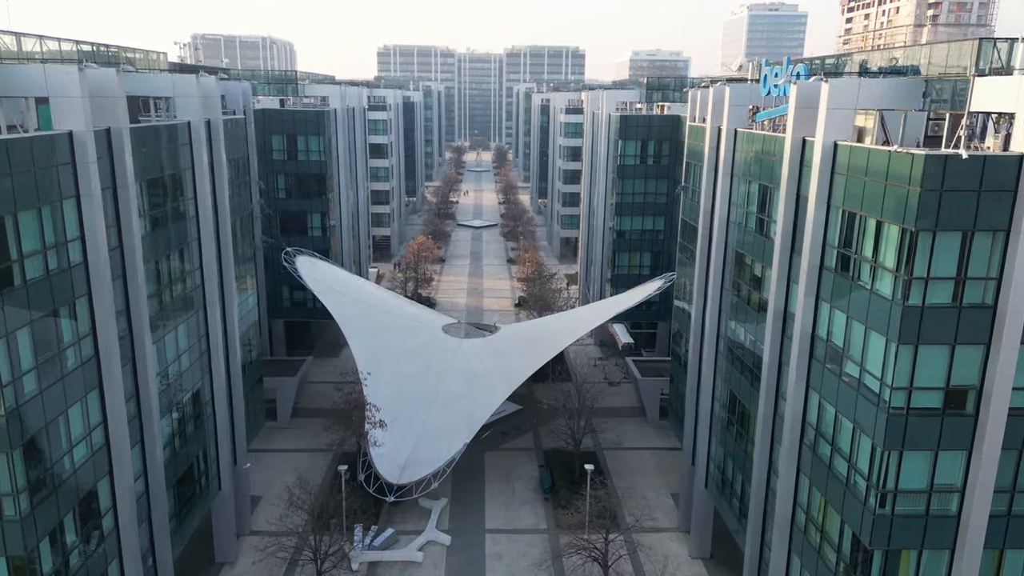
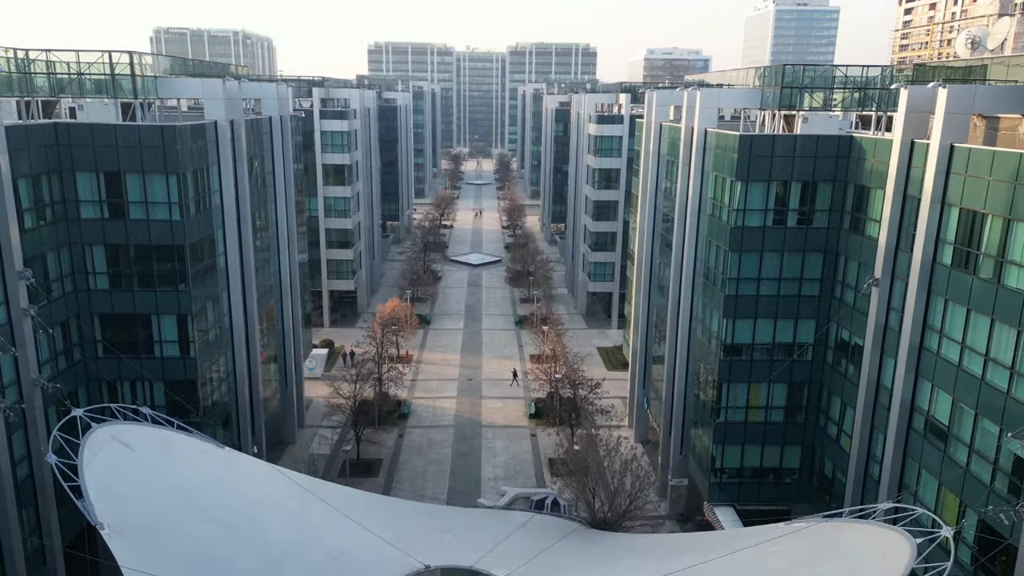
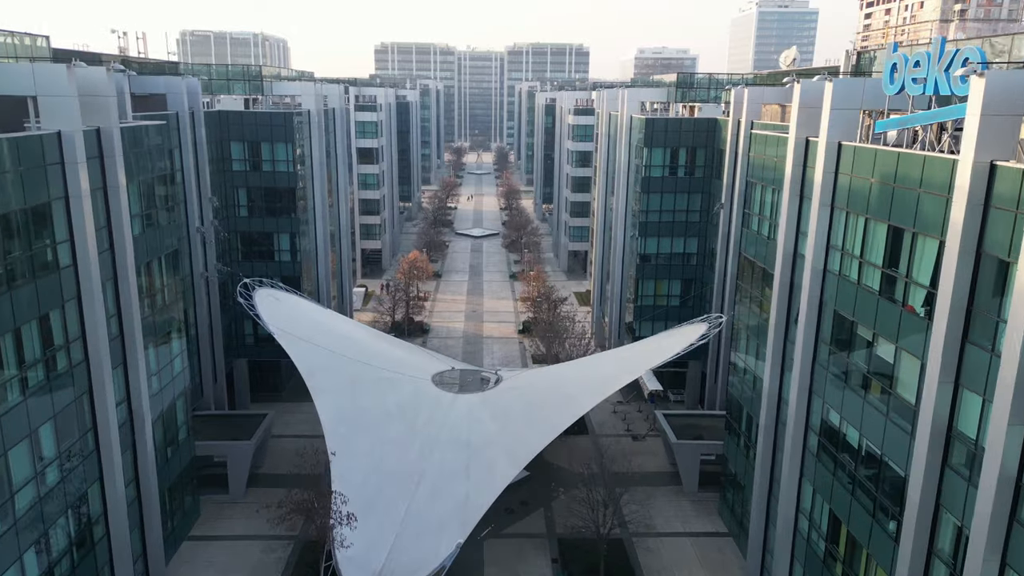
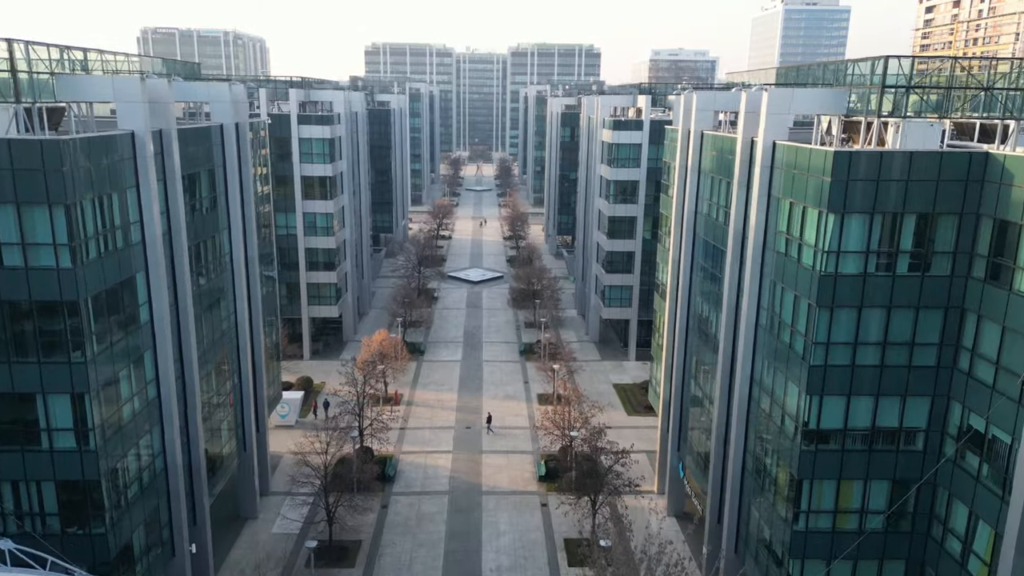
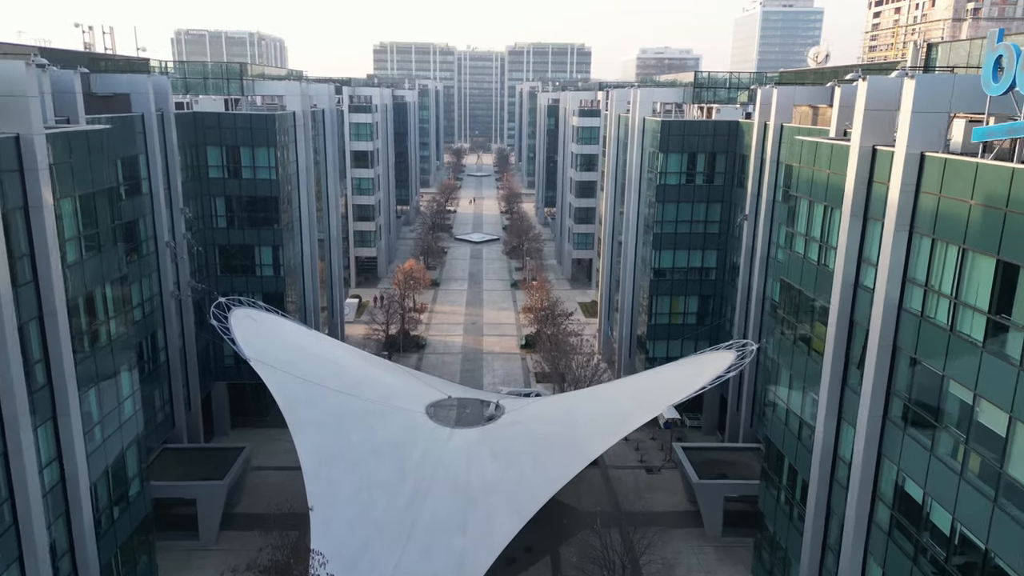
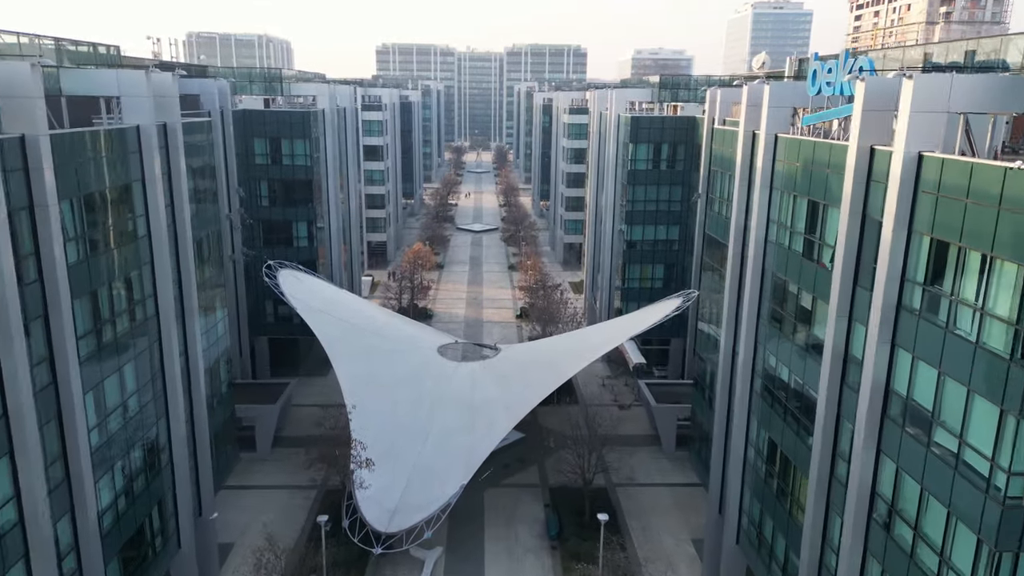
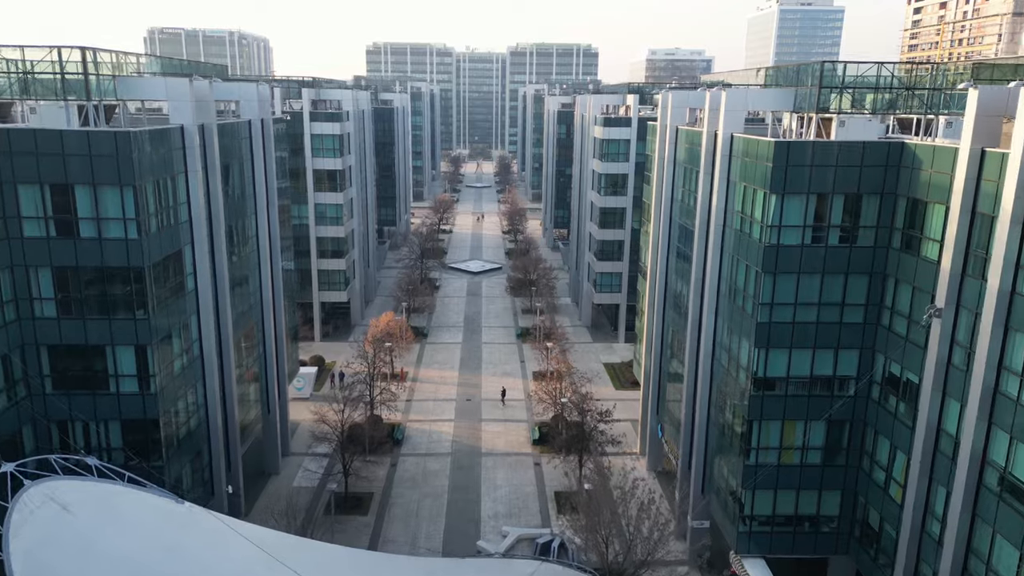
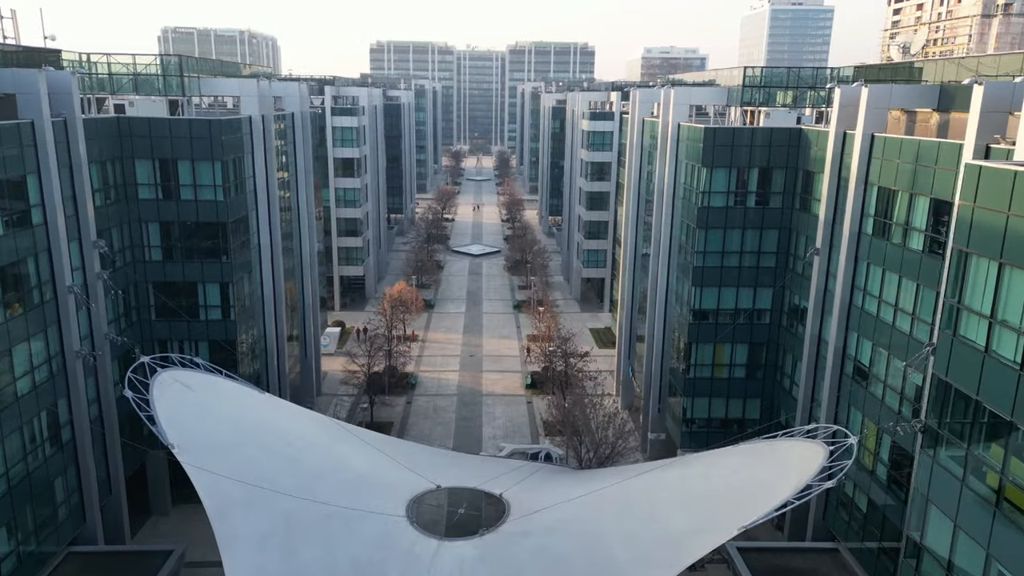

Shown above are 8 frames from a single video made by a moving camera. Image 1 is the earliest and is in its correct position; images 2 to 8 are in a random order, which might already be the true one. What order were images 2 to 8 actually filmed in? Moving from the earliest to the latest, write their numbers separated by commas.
6, 3, 5, 8, 2, 7, 4
